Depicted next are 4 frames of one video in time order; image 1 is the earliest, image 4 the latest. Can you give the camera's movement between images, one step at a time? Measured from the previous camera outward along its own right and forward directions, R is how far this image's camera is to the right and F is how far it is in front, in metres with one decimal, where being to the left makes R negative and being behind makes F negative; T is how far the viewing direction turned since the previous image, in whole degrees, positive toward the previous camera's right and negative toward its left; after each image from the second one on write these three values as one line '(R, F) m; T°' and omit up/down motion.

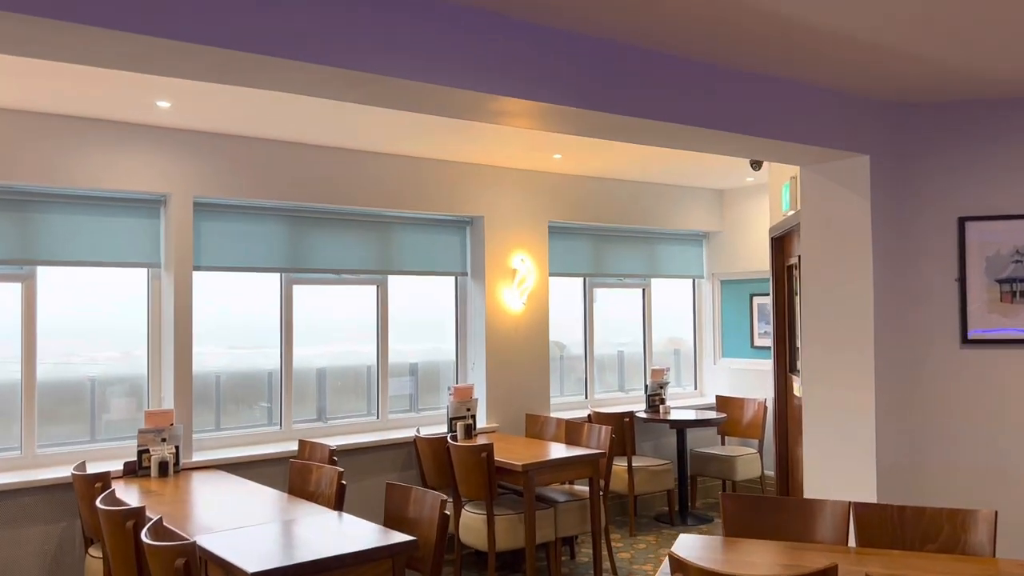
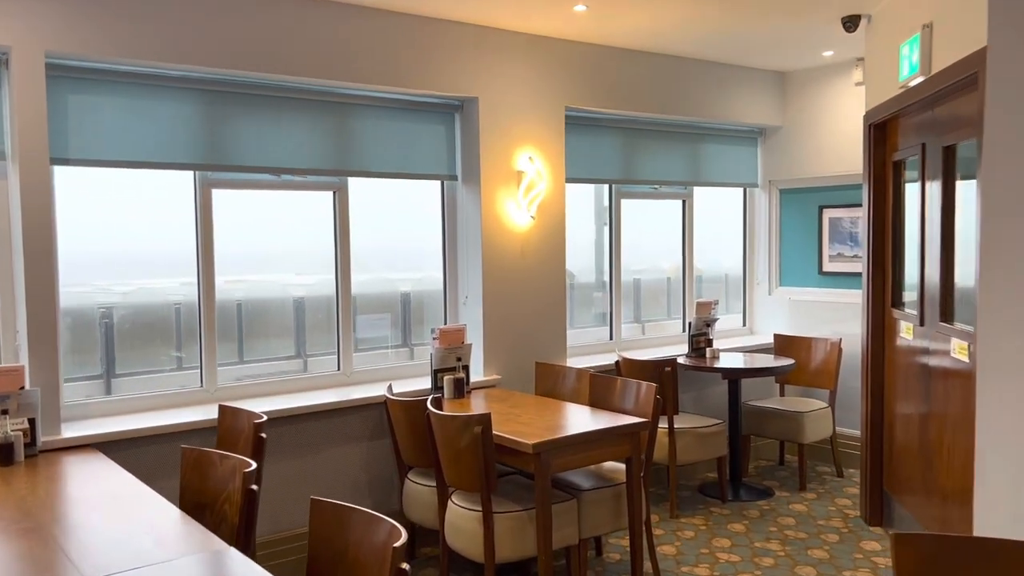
(0.0, +1.4) m; 0°
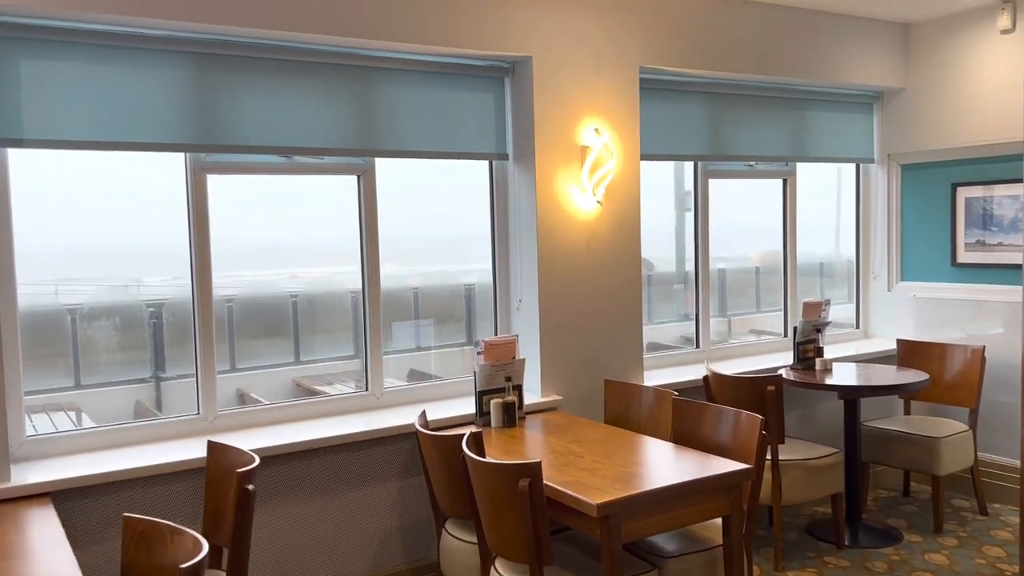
(+0.1, +0.7) m; -5°
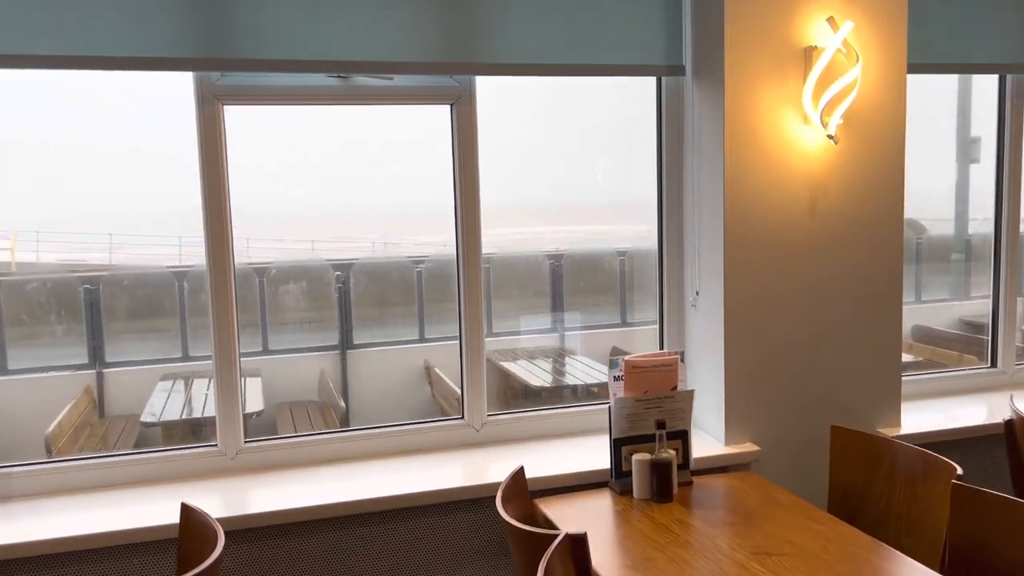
(+0.2, +1.1) m; -16°
